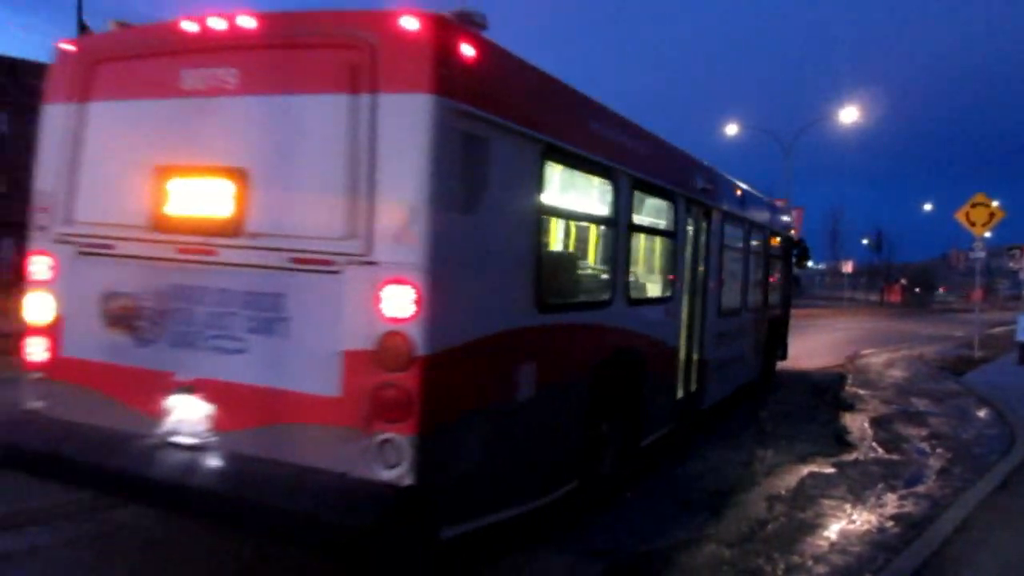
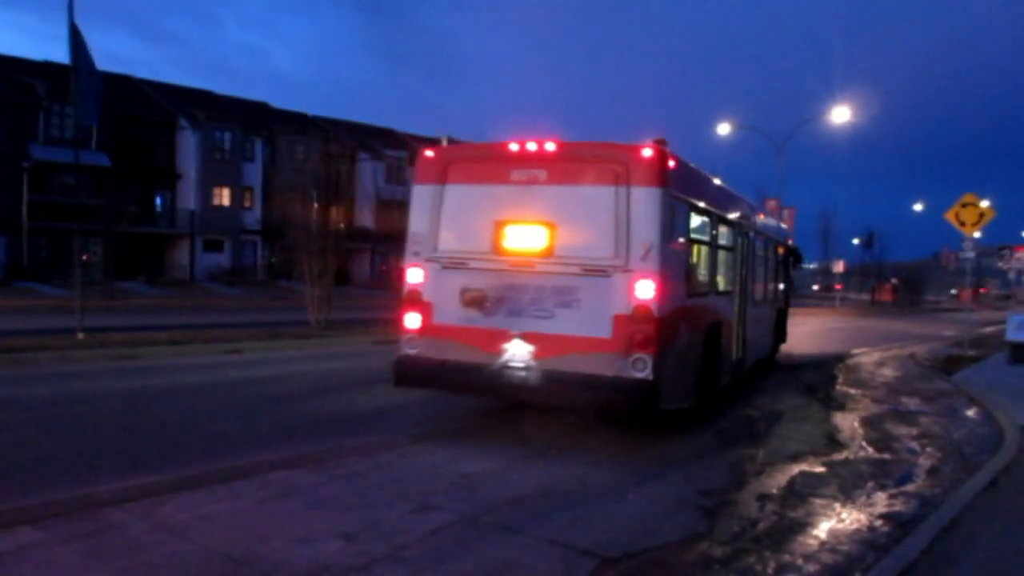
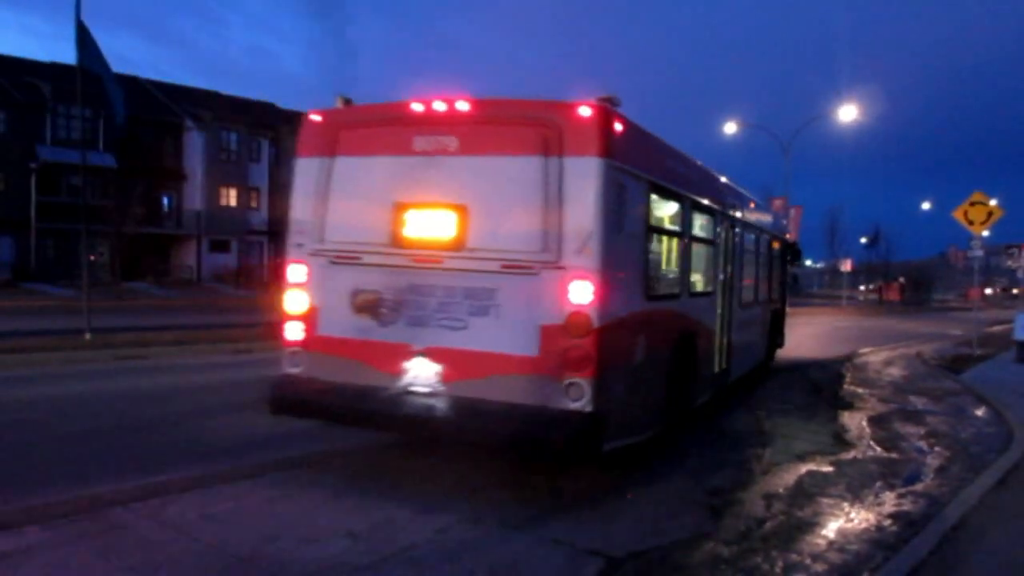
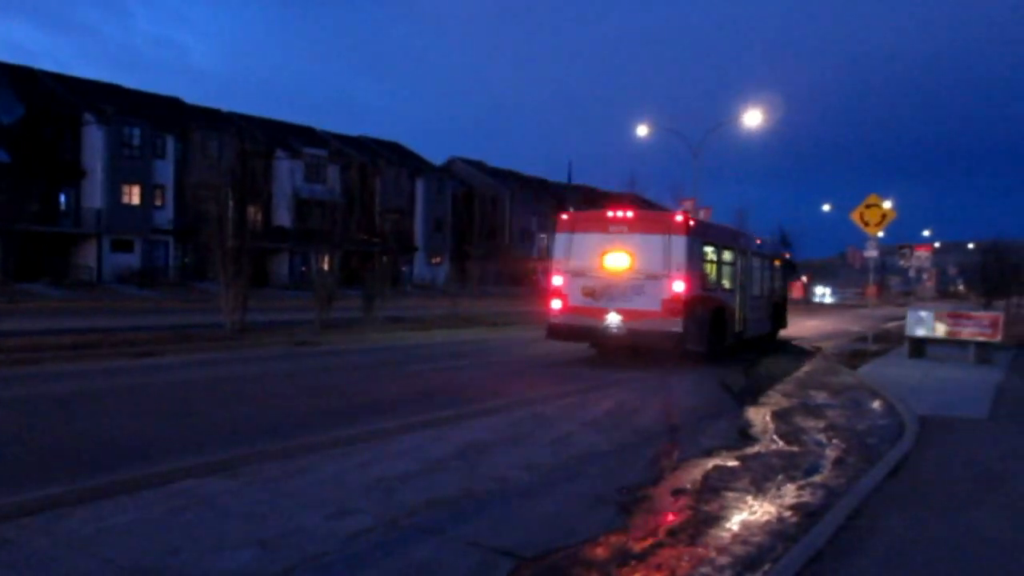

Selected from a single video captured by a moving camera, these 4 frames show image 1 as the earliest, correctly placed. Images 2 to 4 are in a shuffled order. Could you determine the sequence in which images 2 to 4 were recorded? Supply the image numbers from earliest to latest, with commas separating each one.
3, 2, 4
